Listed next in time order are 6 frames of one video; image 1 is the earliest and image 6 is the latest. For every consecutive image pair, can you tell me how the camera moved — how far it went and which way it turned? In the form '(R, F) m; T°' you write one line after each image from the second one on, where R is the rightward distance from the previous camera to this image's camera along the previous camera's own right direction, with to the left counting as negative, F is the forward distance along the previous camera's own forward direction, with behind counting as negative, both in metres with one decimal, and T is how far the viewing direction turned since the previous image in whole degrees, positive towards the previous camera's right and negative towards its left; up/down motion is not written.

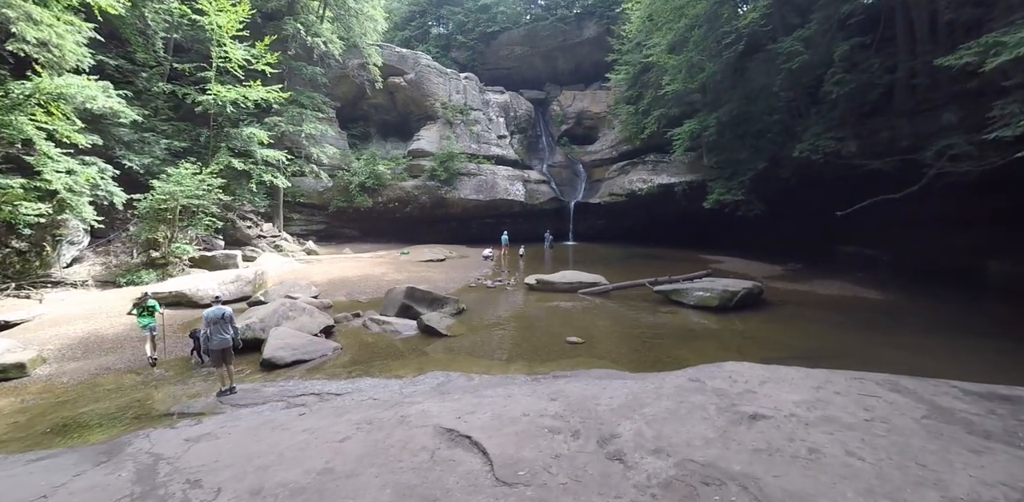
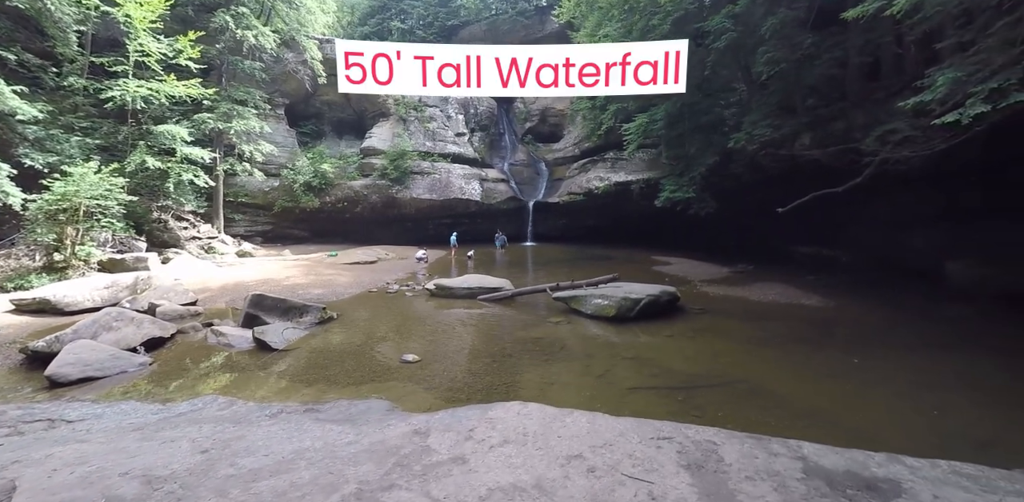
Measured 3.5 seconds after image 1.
(+3.4, +1.6) m; -4°
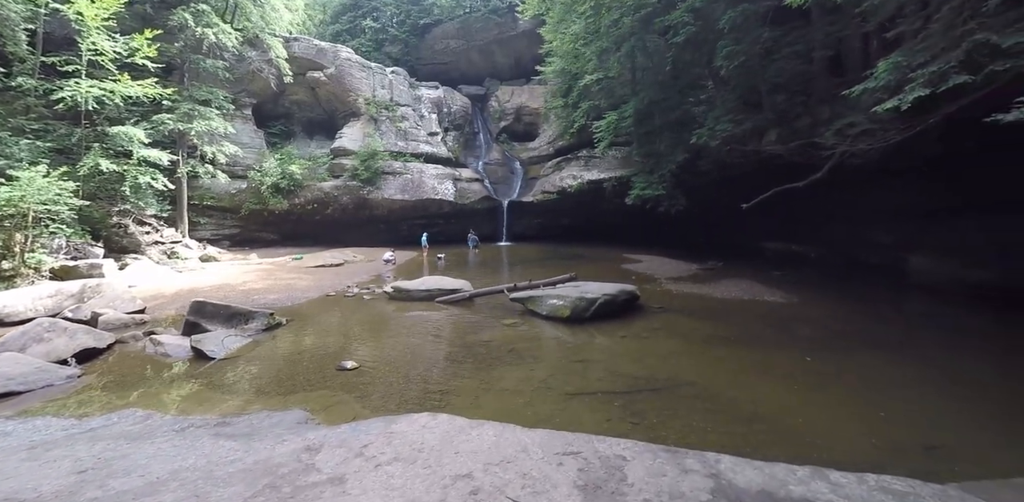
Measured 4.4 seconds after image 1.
(+0.8, +0.2) m; +1°
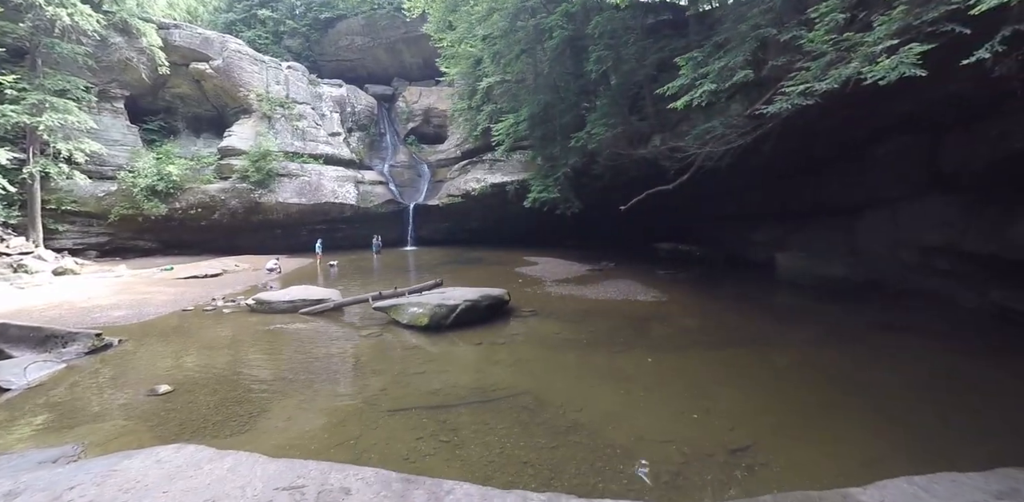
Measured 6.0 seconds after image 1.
(+1.8, -0.2) m; +8°
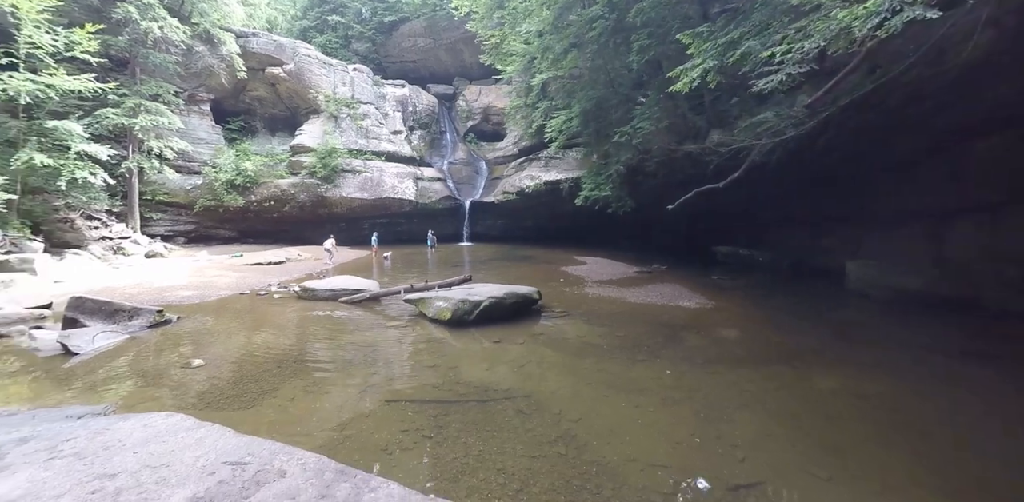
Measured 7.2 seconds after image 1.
(+0.8, +0.4) m; -10°
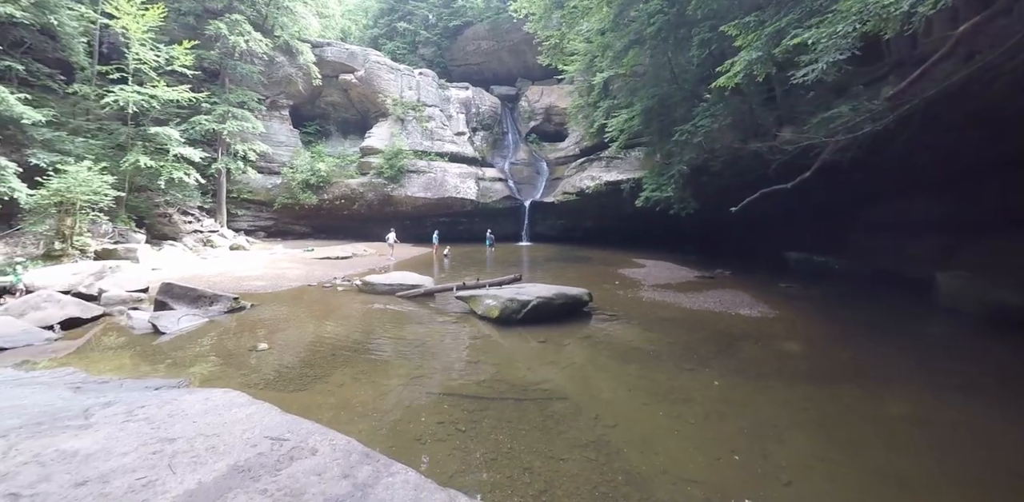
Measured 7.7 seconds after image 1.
(+0.2, +0.1) m; -8°
